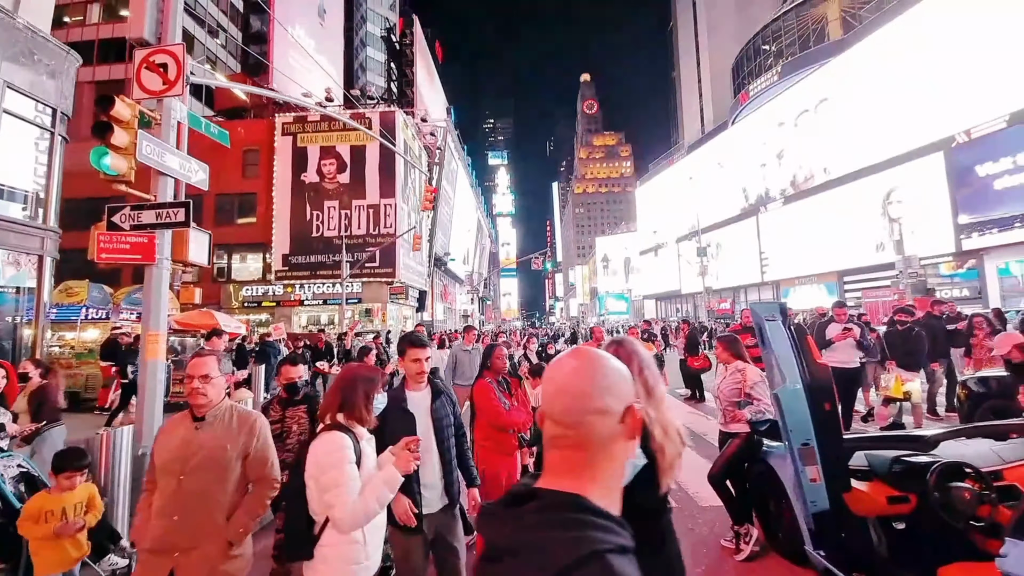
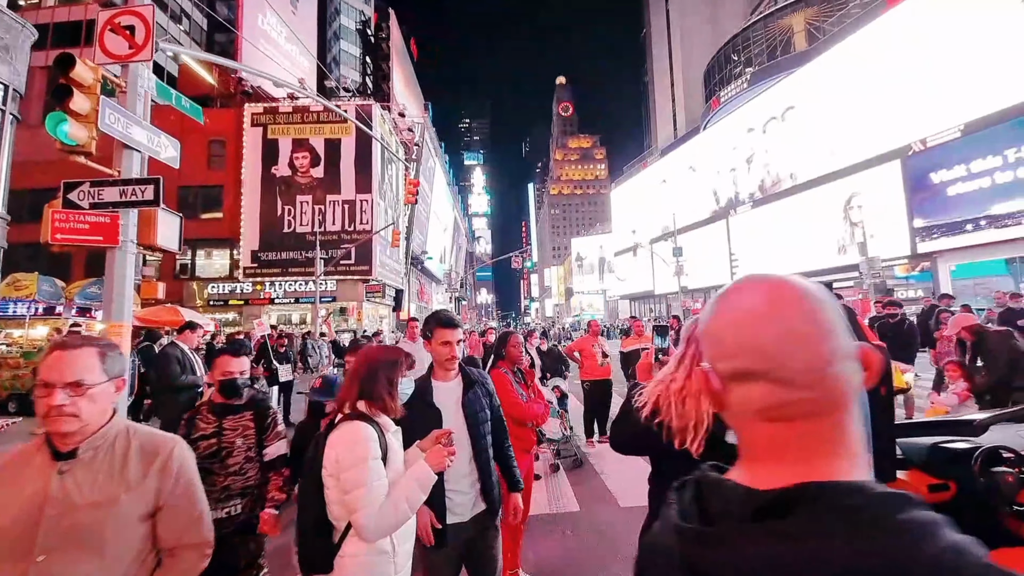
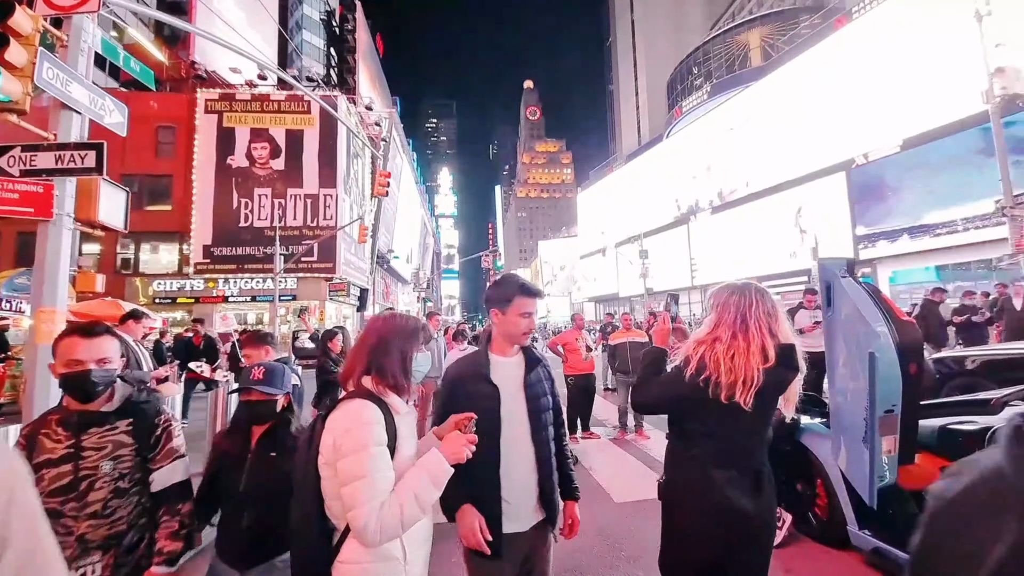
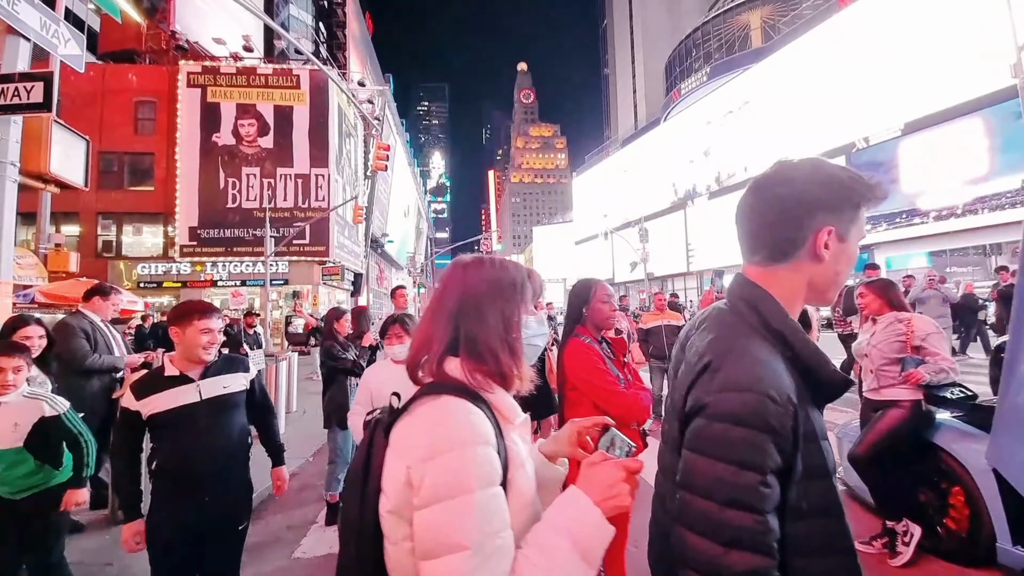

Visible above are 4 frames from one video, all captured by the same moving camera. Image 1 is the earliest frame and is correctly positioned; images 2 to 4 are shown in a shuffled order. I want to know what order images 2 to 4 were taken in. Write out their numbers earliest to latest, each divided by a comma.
2, 3, 4
